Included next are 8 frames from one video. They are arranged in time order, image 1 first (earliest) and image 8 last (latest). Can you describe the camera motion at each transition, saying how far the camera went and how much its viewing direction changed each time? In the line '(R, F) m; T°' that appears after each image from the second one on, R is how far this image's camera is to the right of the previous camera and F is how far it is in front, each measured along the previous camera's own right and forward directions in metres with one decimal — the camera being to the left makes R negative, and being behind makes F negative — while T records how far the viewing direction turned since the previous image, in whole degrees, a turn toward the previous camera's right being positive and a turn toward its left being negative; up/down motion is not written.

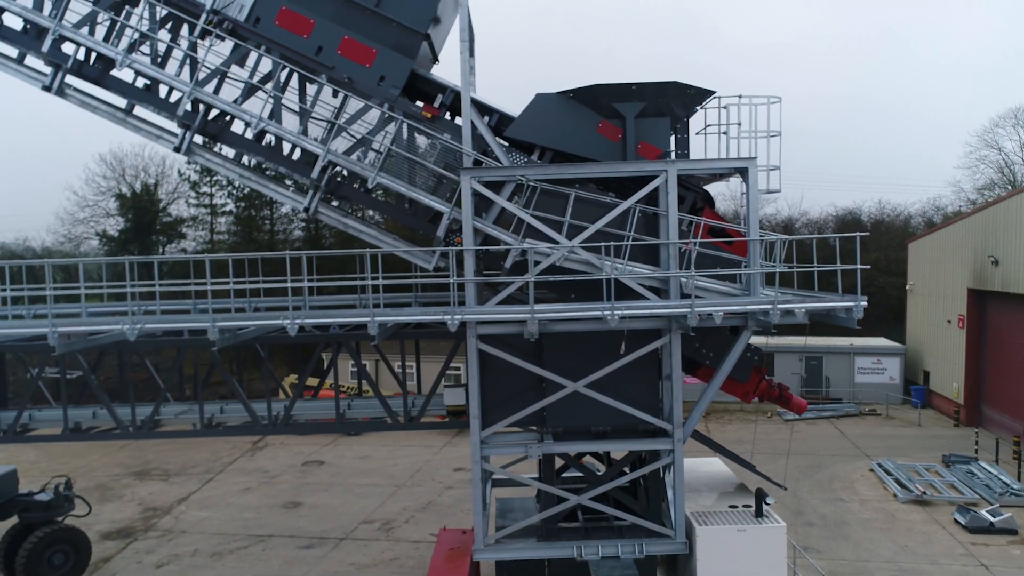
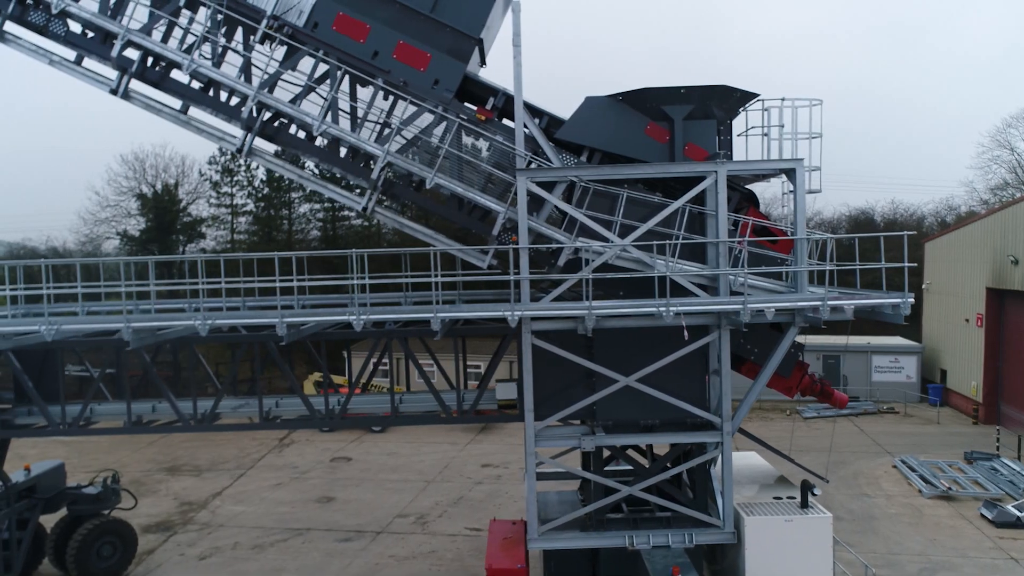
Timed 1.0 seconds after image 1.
(-0.7, -0.3) m; 0°
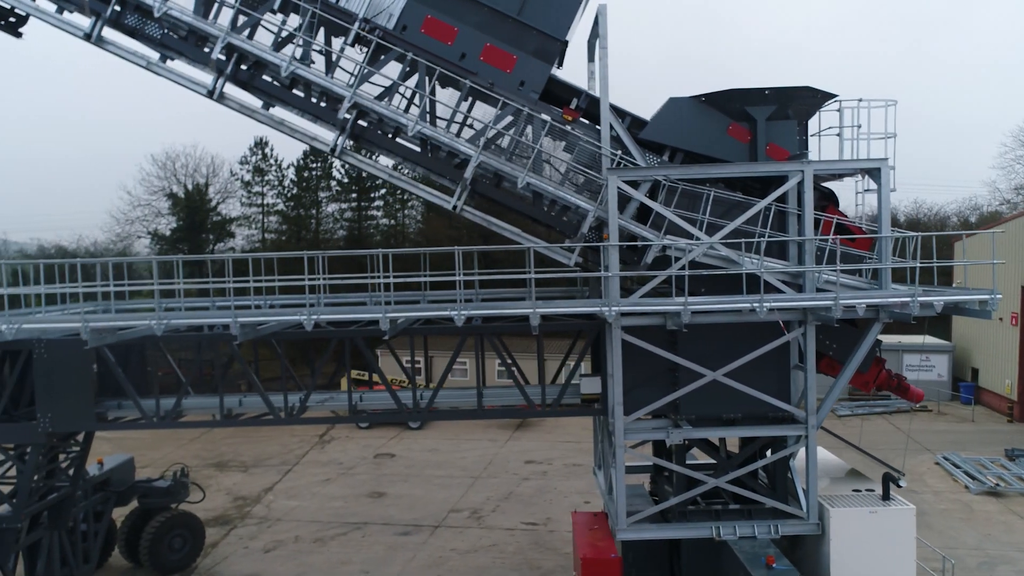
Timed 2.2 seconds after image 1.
(-1.2, -0.3) m; 0°
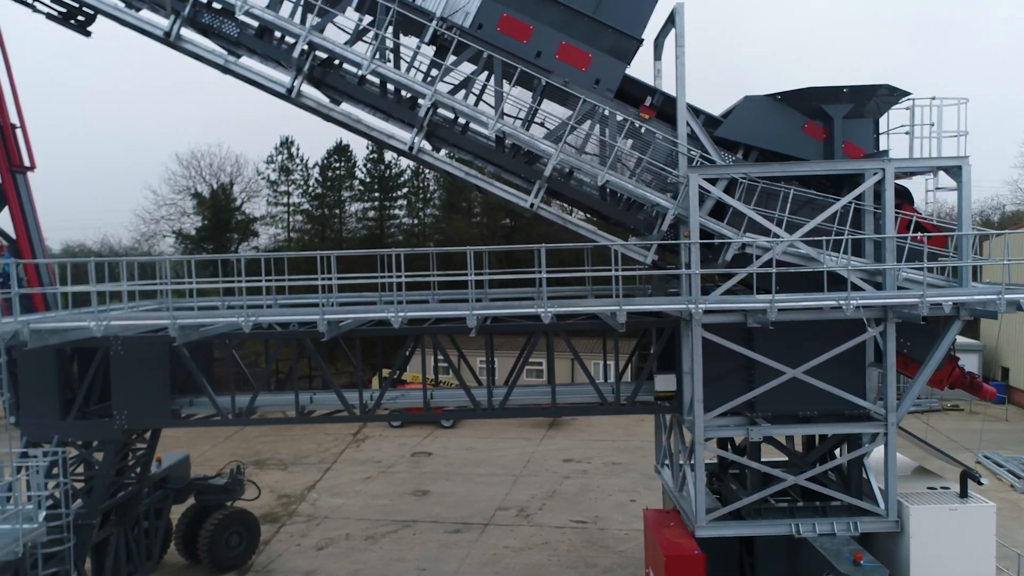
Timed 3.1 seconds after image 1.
(-1.0, 0.0) m; 0°
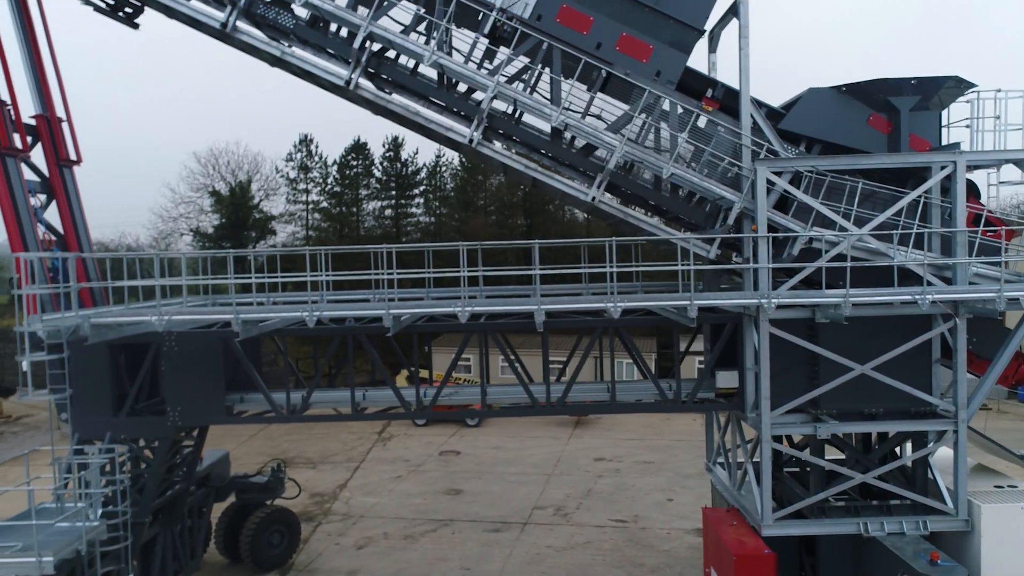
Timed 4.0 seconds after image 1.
(-0.8, +0.2) m; 0°
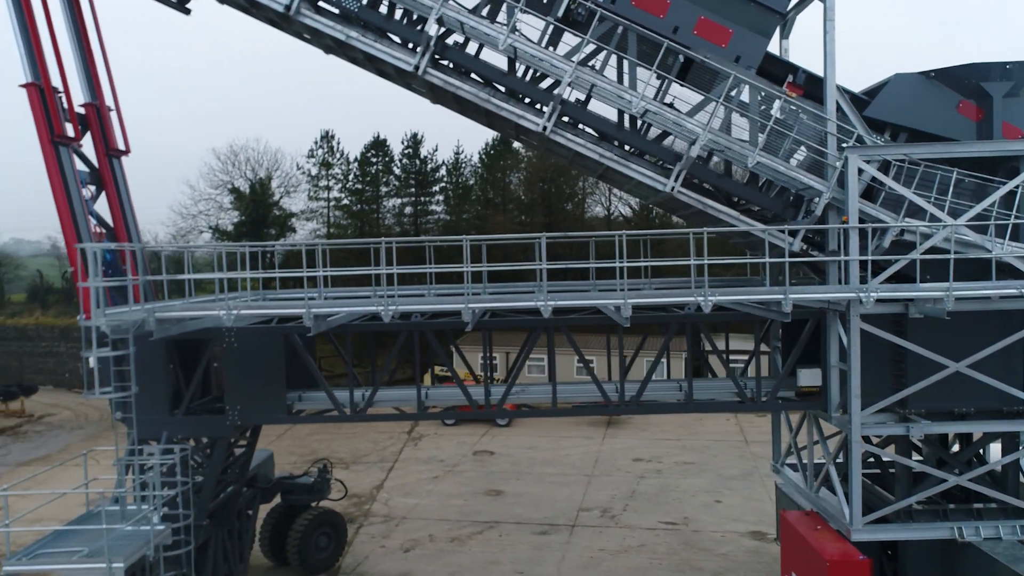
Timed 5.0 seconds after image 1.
(-1.0, +0.4) m; 0°
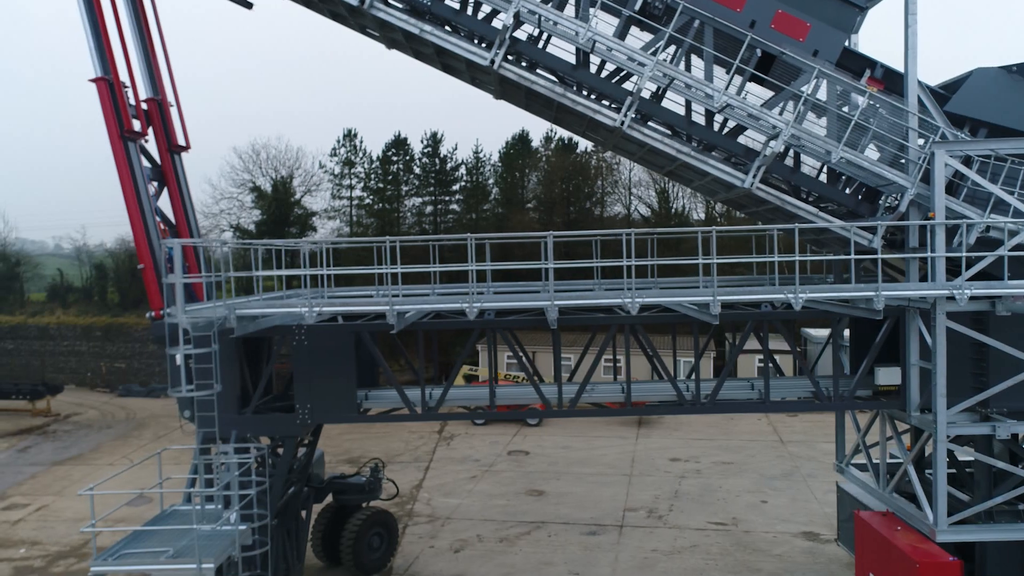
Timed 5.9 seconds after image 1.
(-1.0, +0.1) m; 0°
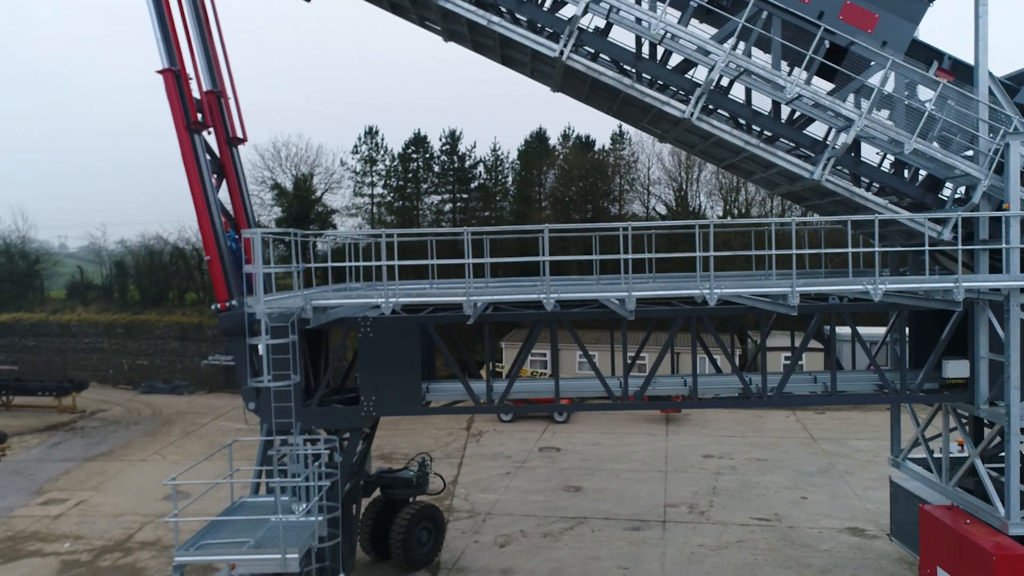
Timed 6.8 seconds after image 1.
(-0.9, 0.0) m; 0°
